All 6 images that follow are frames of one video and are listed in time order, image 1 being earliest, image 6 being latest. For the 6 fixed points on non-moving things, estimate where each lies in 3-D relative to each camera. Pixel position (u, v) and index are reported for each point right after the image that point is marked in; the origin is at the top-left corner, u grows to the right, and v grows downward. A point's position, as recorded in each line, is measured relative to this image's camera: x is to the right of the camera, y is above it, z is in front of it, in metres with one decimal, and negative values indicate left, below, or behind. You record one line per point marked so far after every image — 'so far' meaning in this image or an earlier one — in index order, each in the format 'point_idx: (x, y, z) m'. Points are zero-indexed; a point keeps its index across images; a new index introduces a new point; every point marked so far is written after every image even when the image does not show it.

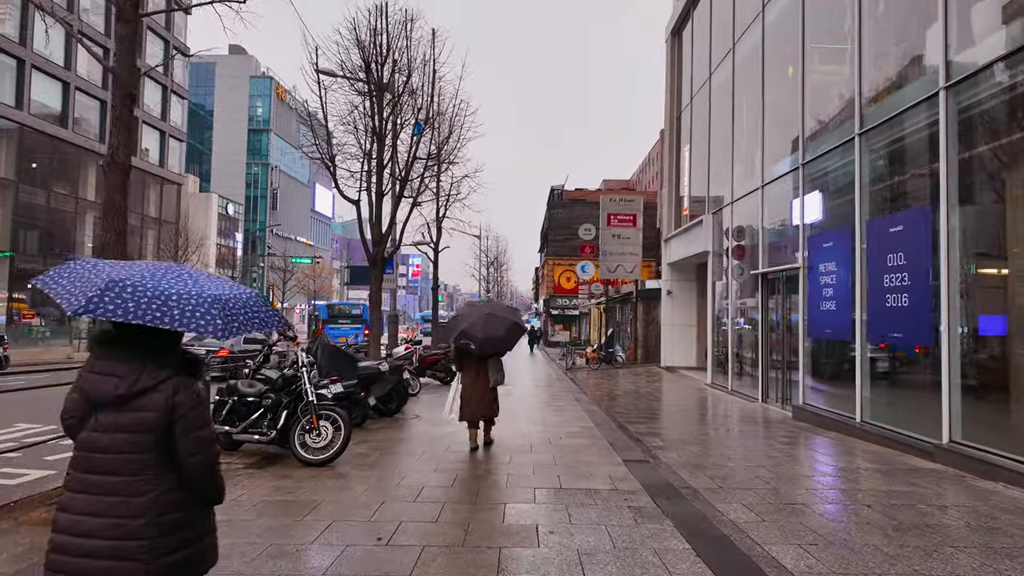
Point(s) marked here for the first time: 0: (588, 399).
0: (+2.0, -2.9, +15.1) m
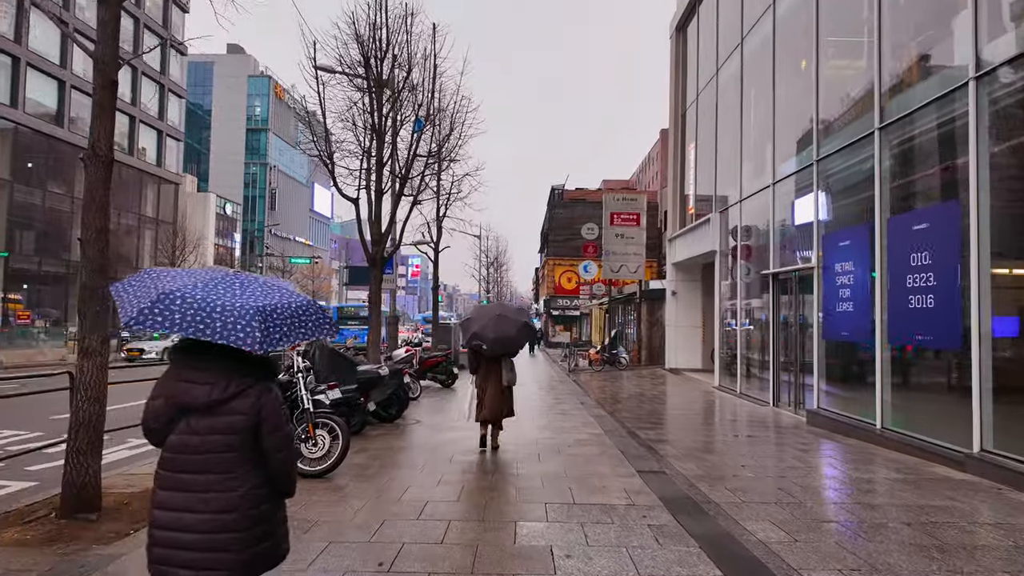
0: (+2.0, -2.9, +14.7) m
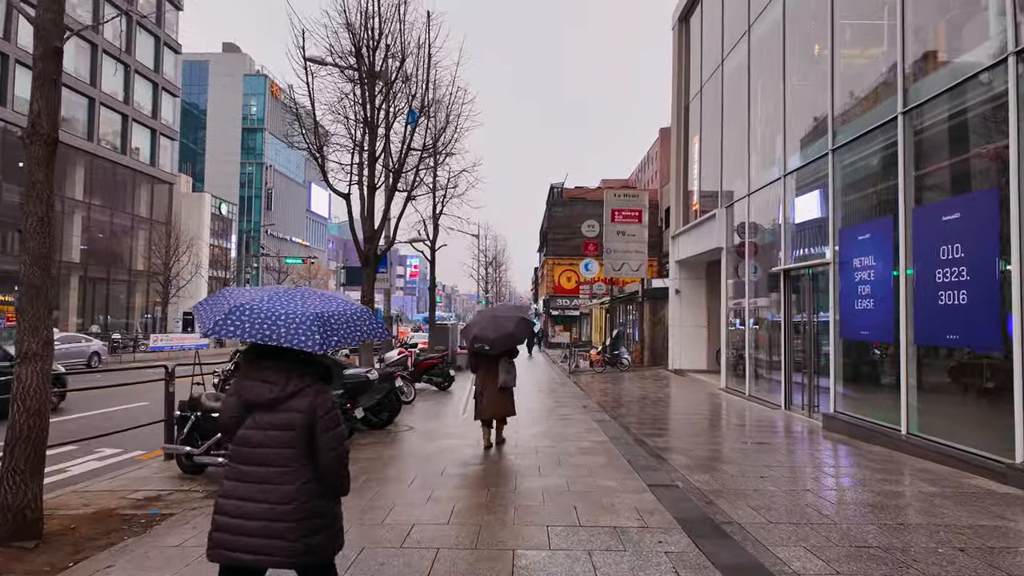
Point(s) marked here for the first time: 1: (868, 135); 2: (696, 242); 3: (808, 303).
0: (+2.0, -2.9, +14.1) m
1: (+6.0, +2.6, +9.8) m
2: (+5.8, +1.5, +18.2) m
3: (+5.9, -0.3, +11.5) m
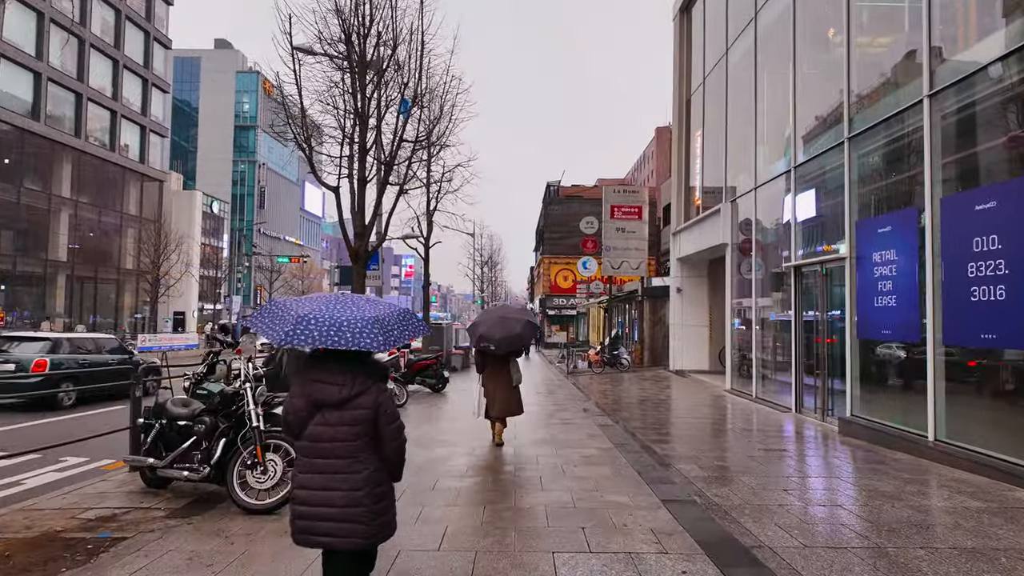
0: (+1.9, -2.8, +13.5) m
1: (+5.9, +2.6, +9.2) m
2: (+5.7, +1.5, +17.7) m
3: (+5.8, -0.3, +11.0) m
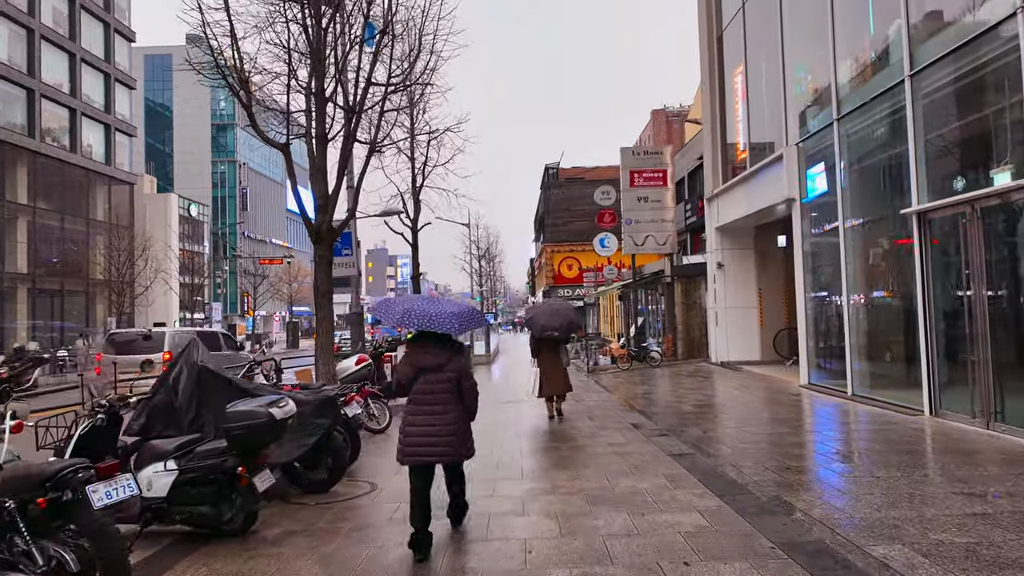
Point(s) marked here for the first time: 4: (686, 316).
0: (+2.3, -2.3, +10.4) m
1: (+6.0, +3.3, +6.0) m
2: (+5.8, +2.2, +14.5) m
3: (+6.1, +0.4, +7.8) m
4: (+5.5, -0.9, +18.7) m
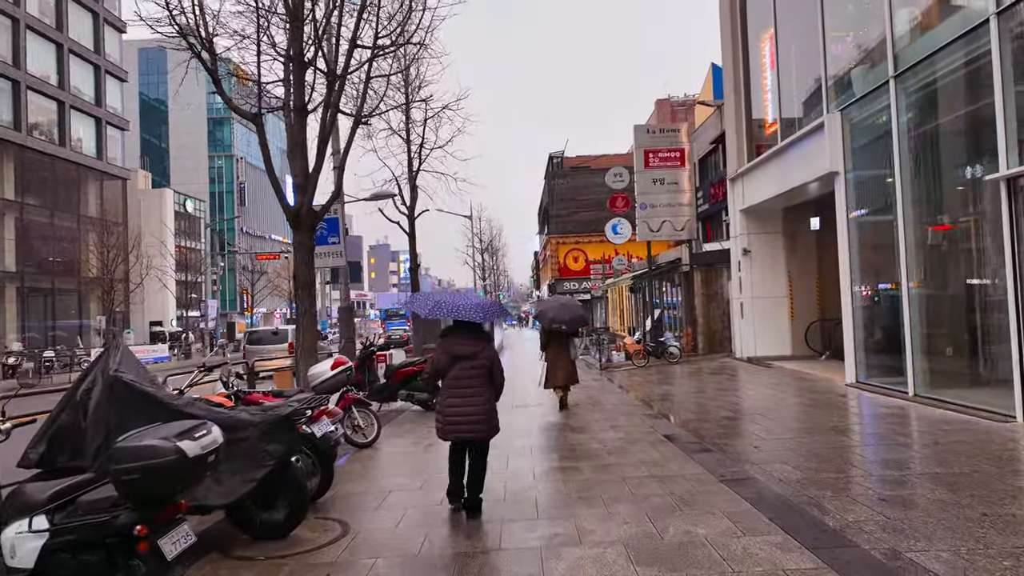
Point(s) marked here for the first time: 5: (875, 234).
0: (+2.4, -2.1, +9.0) m
1: (+6.1, +3.5, +4.6) m
2: (+5.9, +2.5, +13.1) m
3: (+6.1, +0.6, +6.4) m
4: (+5.7, -0.6, +17.4) m
5: (+6.3, +0.9, +10.5) m
